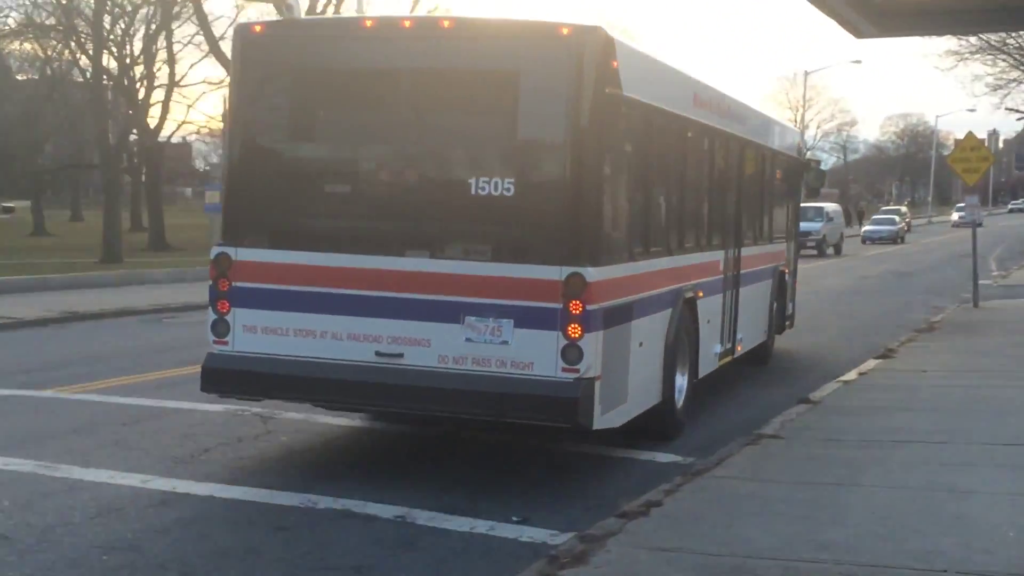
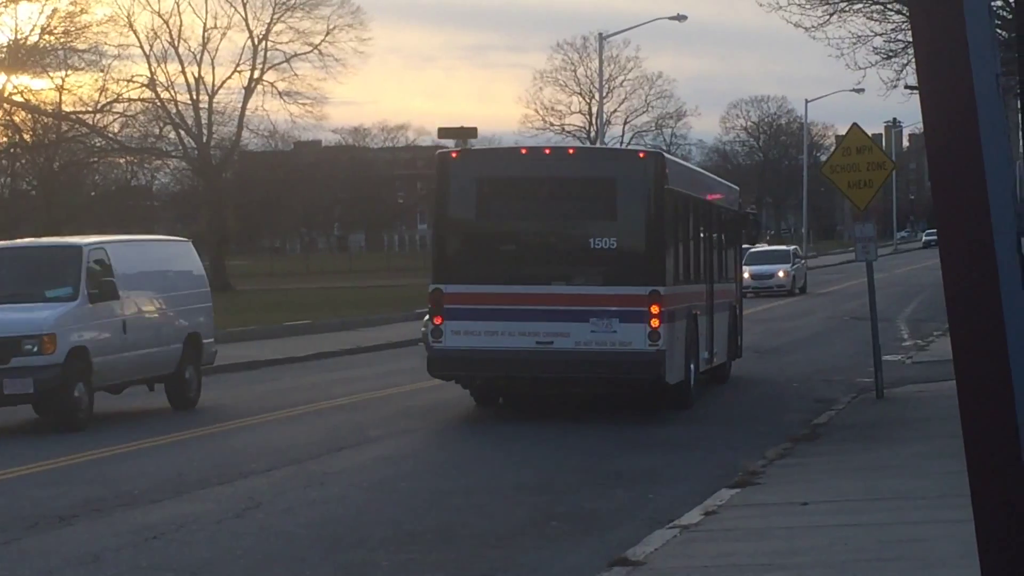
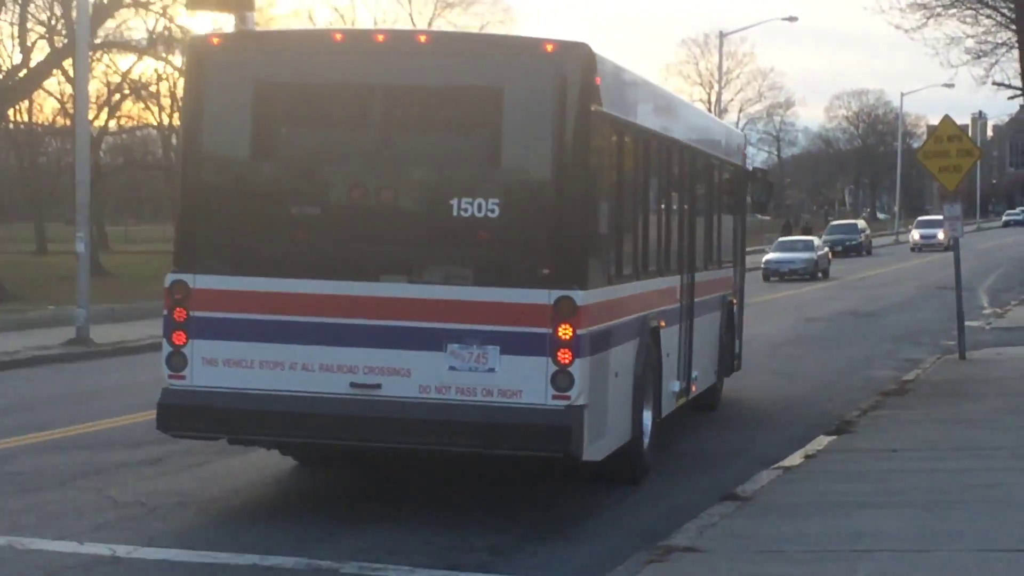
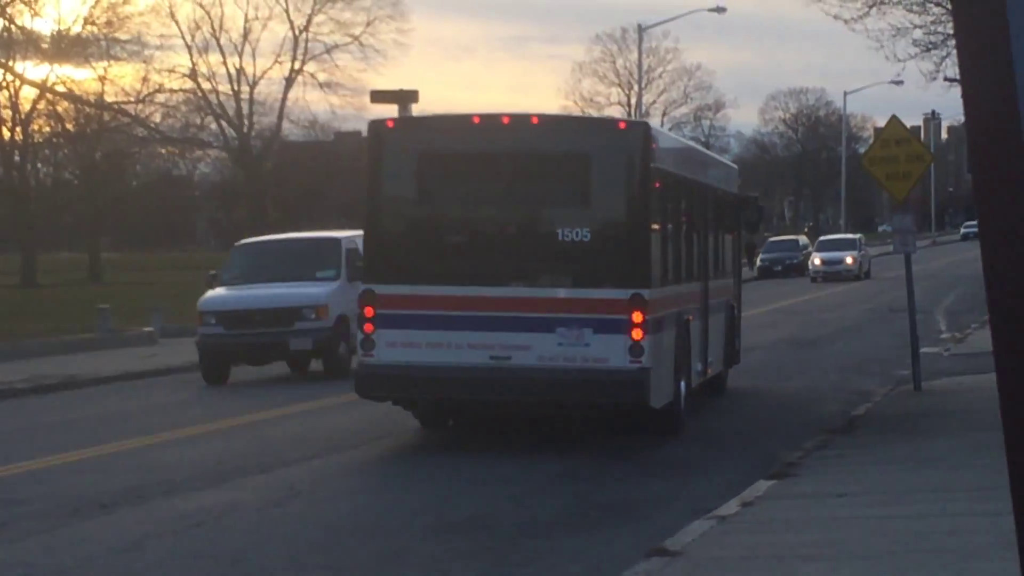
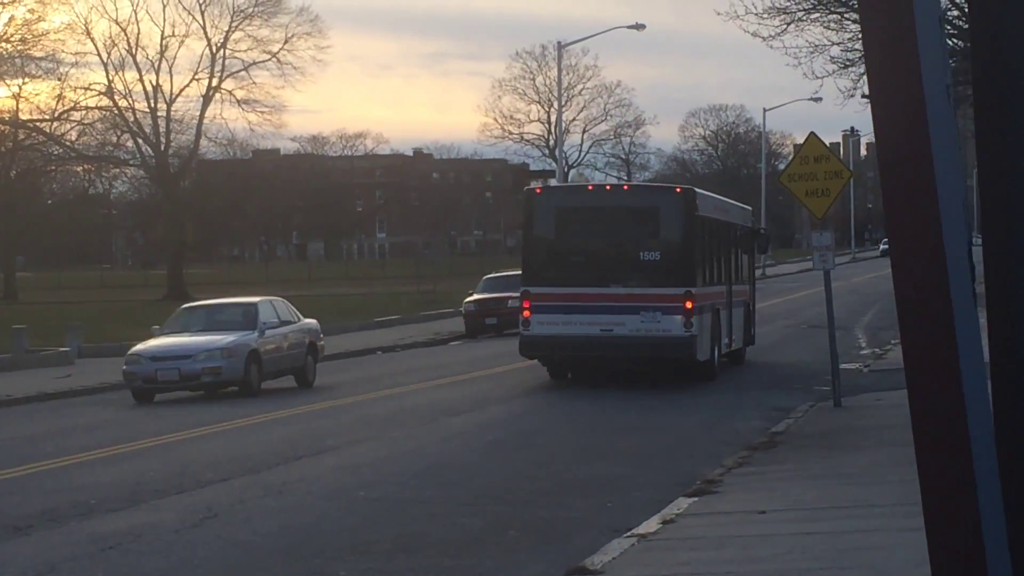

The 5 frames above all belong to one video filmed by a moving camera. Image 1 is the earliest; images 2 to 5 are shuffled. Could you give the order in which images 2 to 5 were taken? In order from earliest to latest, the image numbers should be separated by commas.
3, 4, 2, 5
